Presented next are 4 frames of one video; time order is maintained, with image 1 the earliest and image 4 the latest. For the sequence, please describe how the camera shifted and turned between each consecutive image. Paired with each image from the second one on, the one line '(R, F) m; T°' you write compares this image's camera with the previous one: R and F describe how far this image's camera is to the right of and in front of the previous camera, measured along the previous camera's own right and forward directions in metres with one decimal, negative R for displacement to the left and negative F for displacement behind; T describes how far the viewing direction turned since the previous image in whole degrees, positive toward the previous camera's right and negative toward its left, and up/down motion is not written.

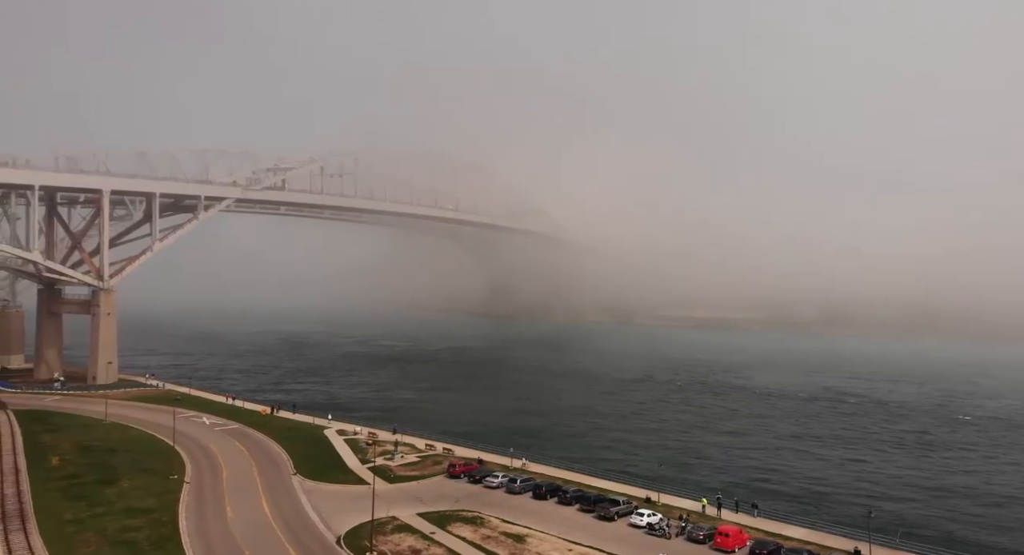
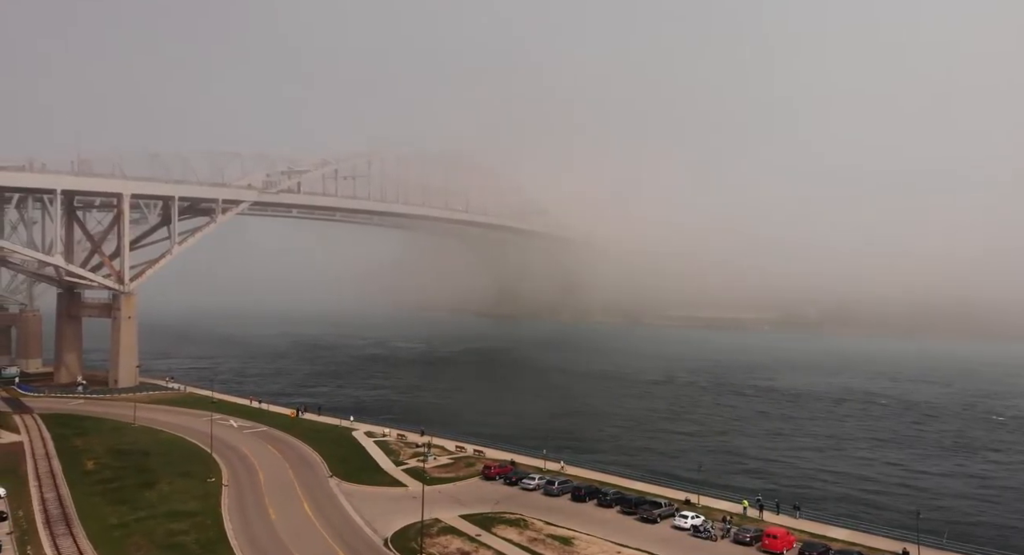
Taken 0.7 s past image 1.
(-1.9, -0.1) m; 0°
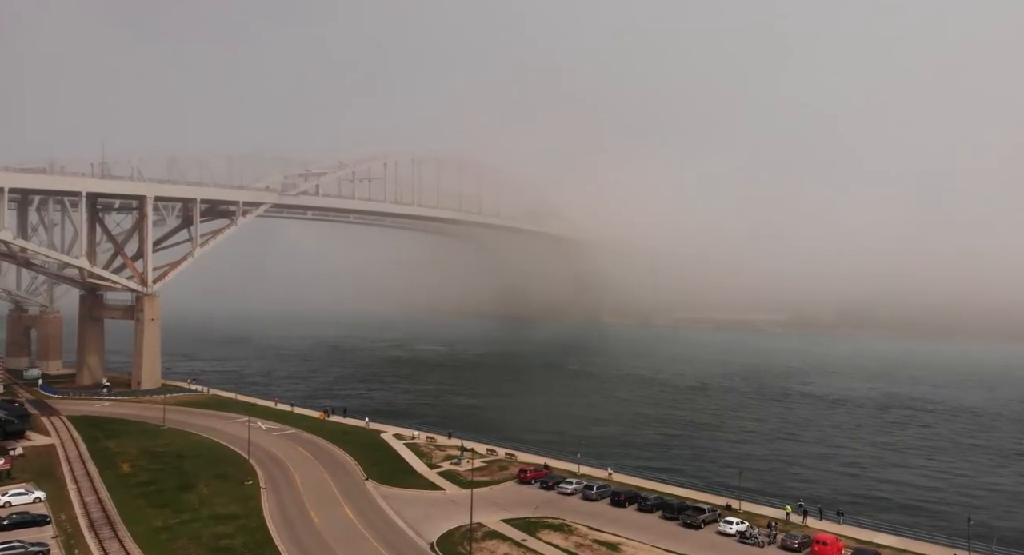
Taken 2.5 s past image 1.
(-1.9, 0.0) m; 0°
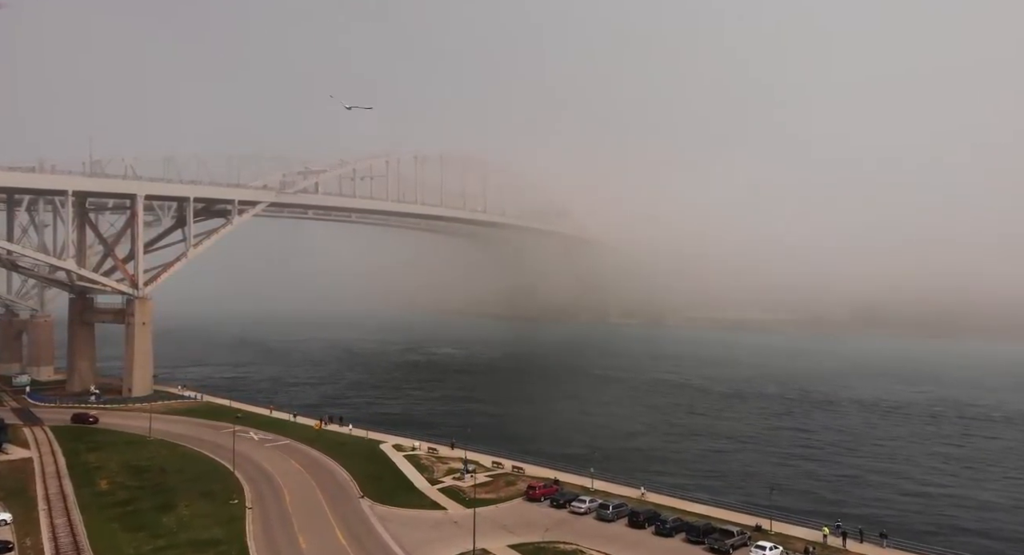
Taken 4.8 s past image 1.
(0.0, +3.1) m; 0°
